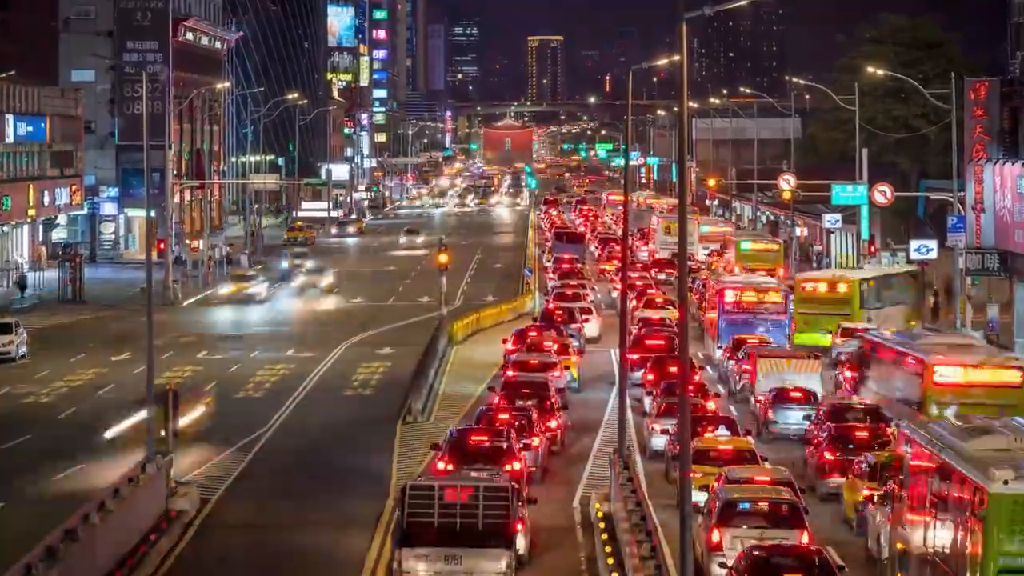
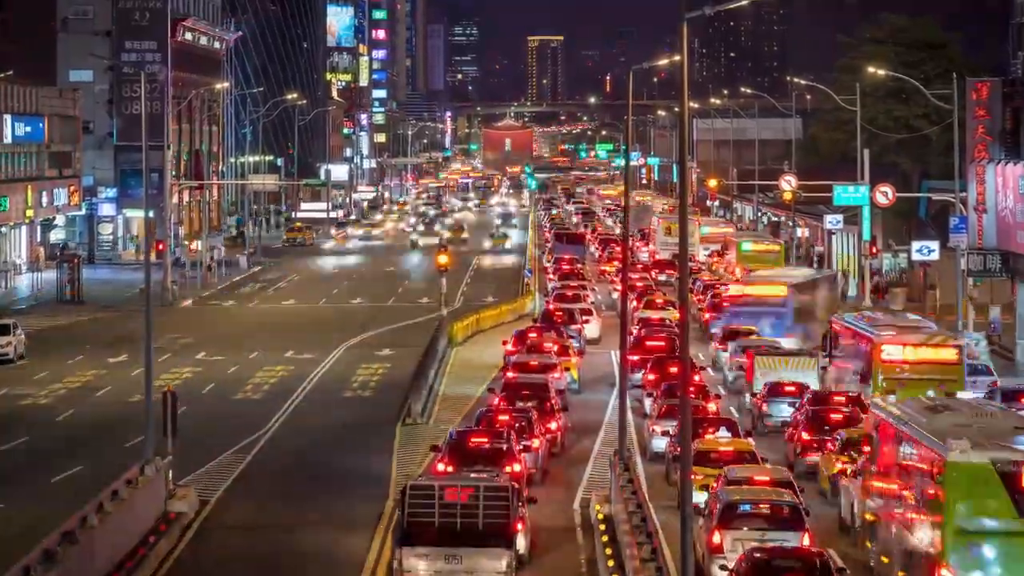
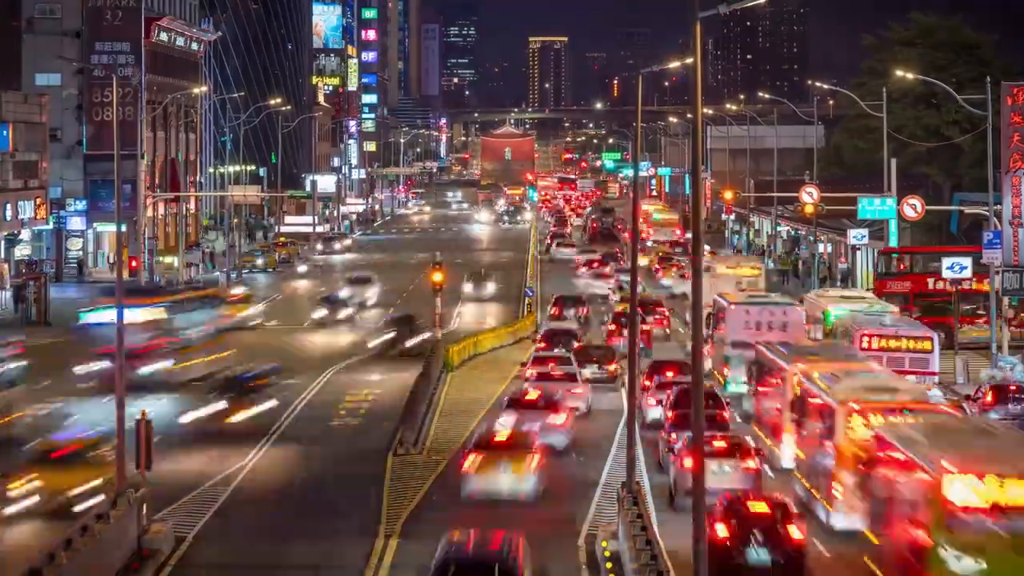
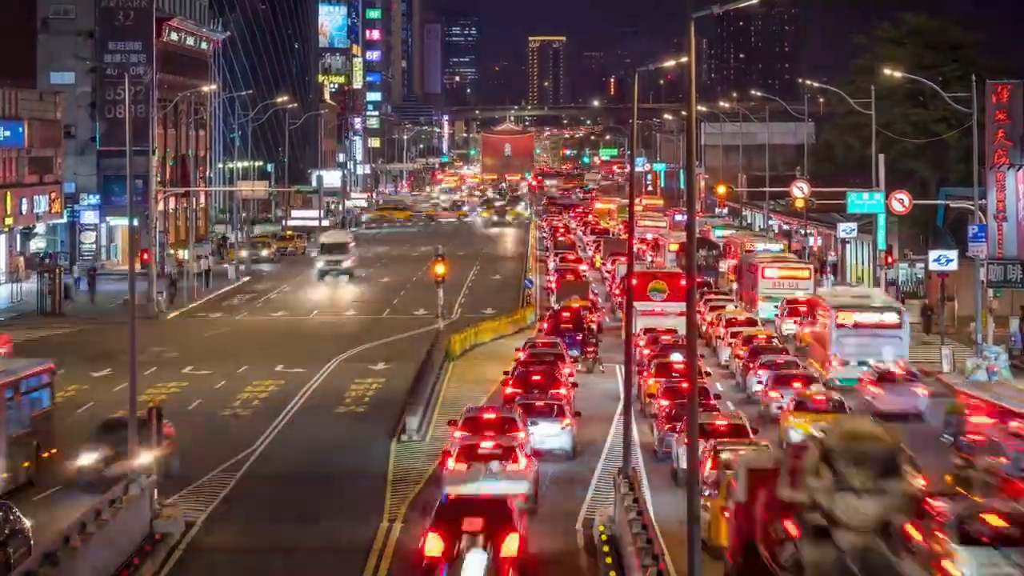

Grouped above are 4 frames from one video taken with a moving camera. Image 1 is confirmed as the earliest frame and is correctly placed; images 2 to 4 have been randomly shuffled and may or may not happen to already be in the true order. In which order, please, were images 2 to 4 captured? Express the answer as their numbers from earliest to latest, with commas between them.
2, 4, 3
